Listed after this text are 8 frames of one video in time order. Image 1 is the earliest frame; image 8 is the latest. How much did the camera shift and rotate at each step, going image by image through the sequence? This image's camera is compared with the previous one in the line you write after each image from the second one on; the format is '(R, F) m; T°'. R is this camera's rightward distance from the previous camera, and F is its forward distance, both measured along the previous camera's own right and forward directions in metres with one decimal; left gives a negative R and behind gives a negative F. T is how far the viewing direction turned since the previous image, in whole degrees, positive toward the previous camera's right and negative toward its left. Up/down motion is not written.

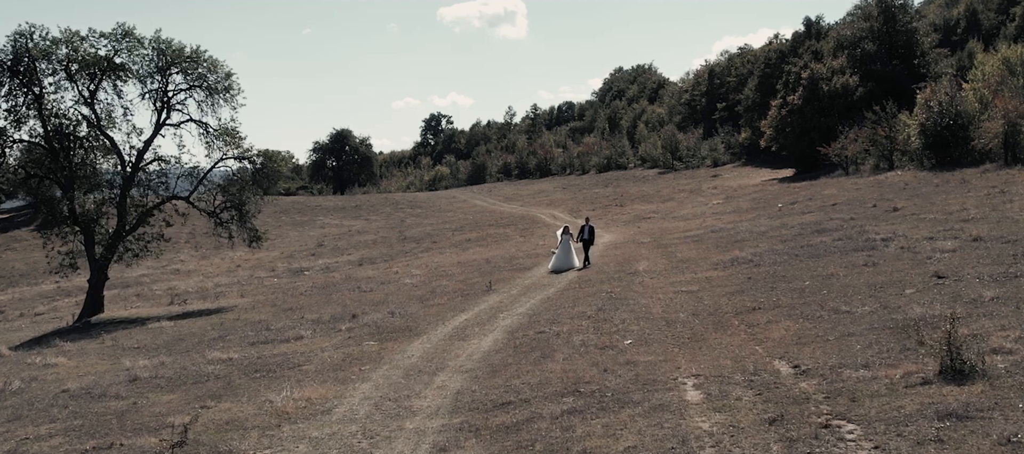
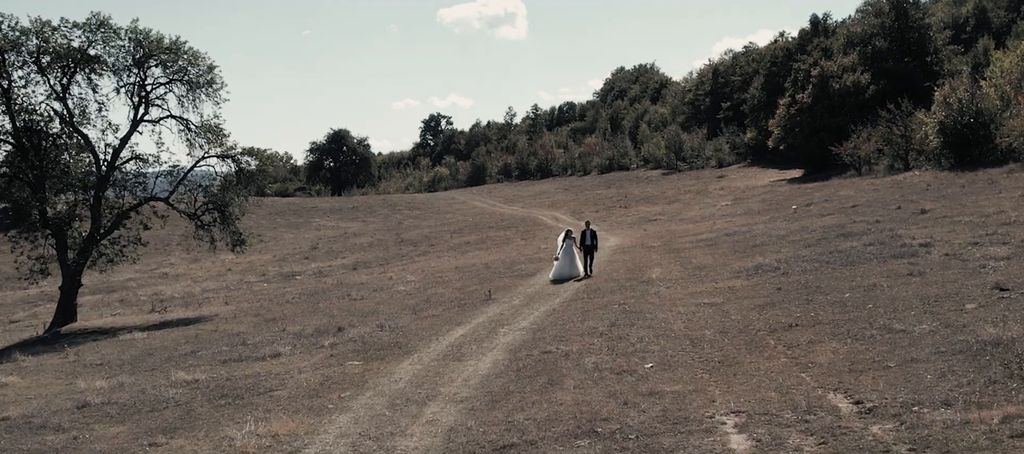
(0.0, +2.2) m; 0°
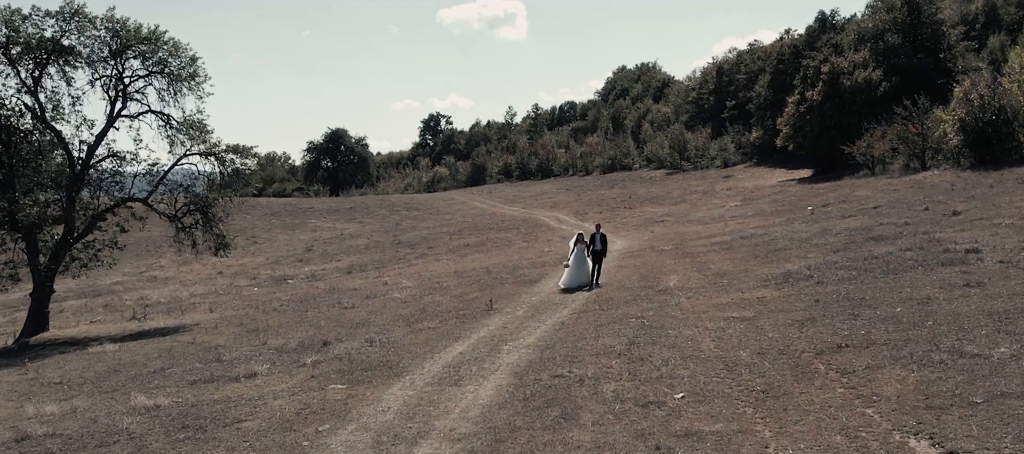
(-0.1, +2.1) m; 0°
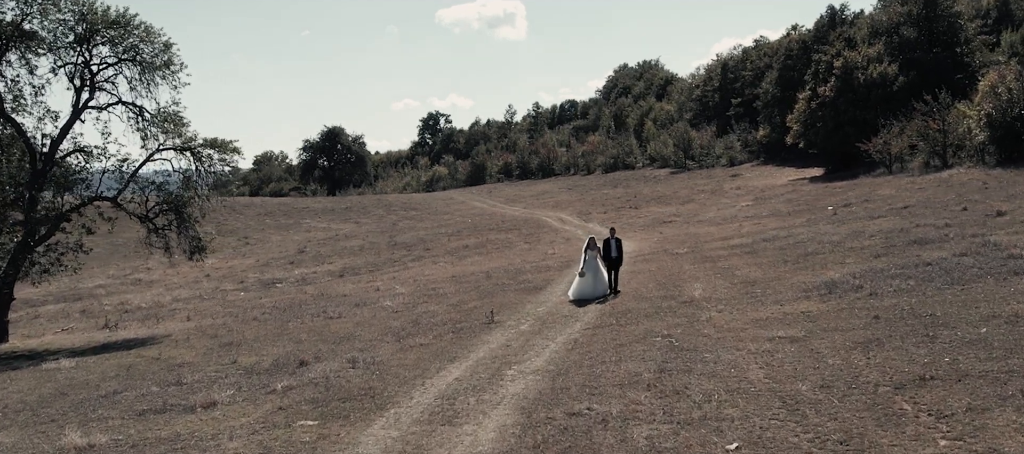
(-0.1, +2.6) m; 0°
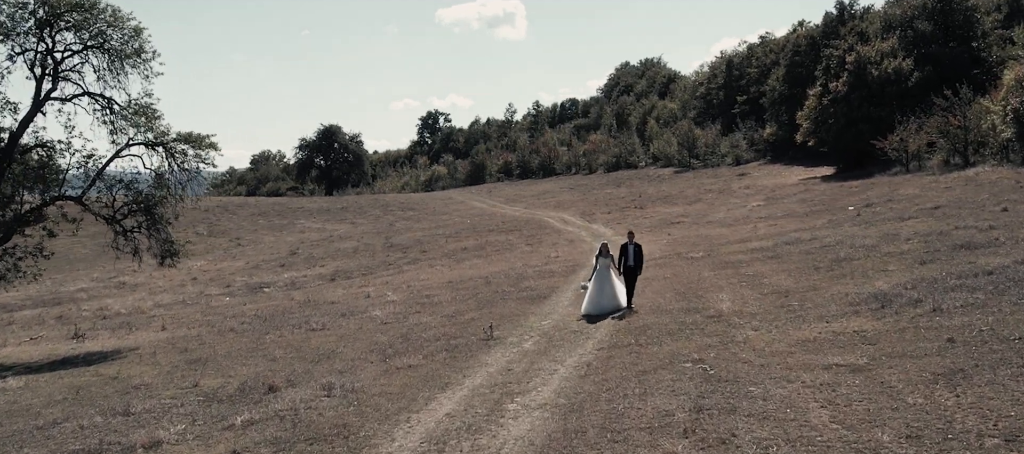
(0.0, +2.4) m; 0°
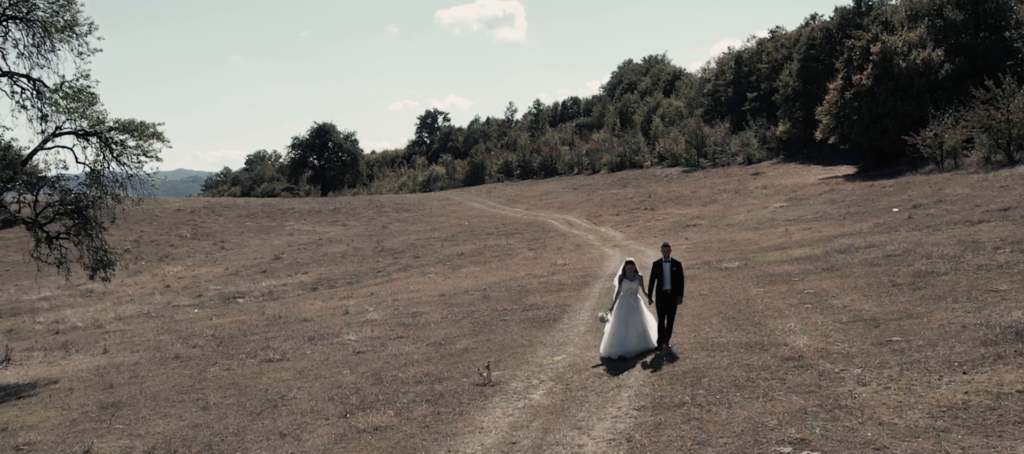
(-0.1, +4.3) m; 0°
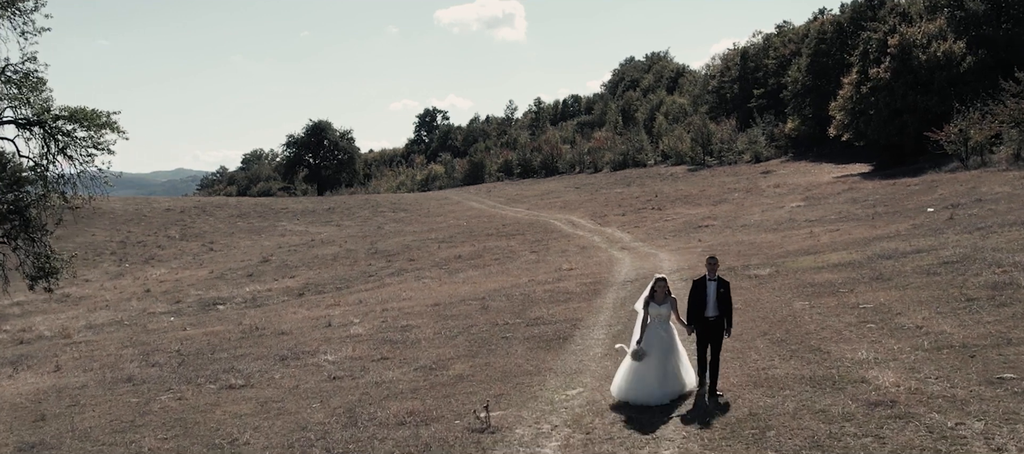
(-0.1, +2.7) m; 0°
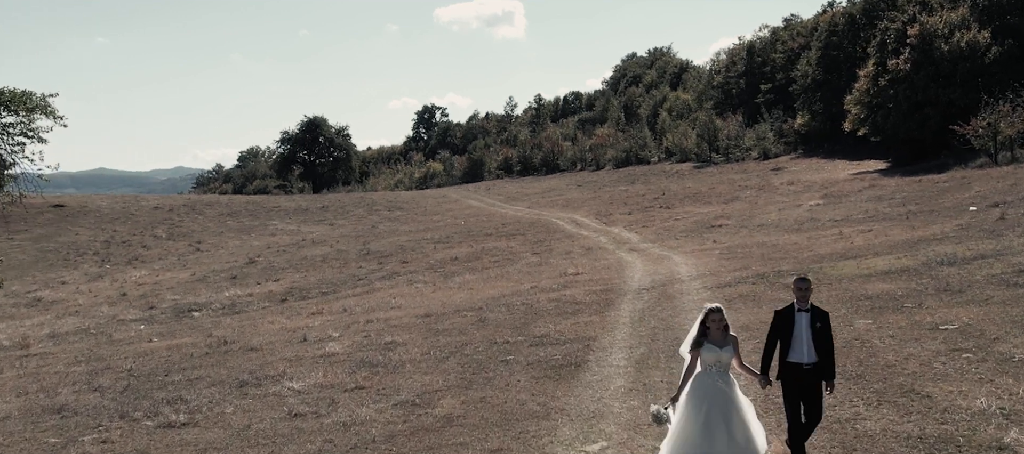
(0.0, +2.8) m; 0°
